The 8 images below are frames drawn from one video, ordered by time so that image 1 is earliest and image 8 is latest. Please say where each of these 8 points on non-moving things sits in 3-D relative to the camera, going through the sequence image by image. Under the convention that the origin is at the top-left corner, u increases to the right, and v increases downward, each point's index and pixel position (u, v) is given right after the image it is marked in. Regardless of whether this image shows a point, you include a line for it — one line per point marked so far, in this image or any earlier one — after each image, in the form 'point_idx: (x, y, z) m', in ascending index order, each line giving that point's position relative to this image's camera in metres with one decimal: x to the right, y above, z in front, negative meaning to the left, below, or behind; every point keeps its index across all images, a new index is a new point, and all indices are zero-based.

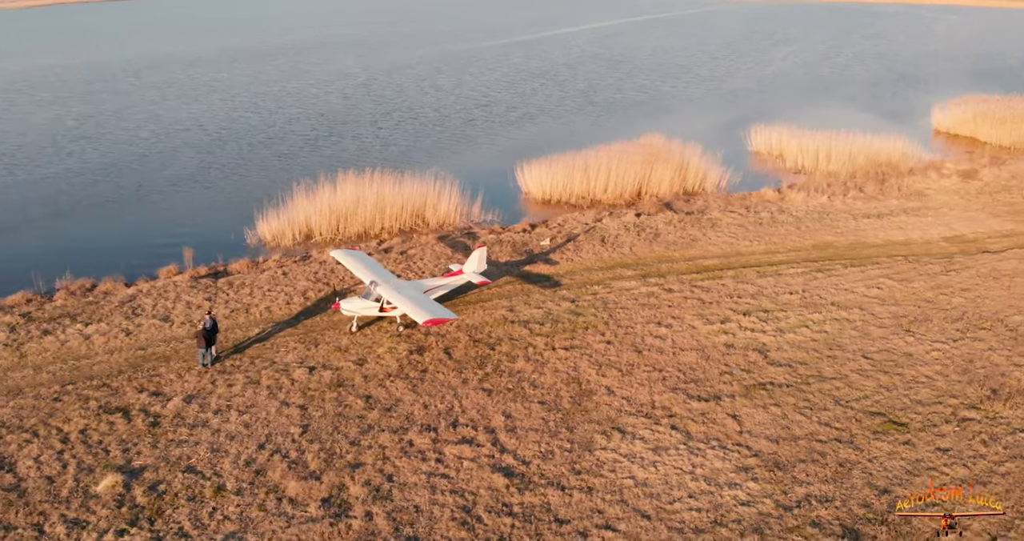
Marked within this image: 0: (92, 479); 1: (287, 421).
0: (-5.7, -2.9, +9.2) m
1: (-3.6, -2.4, +10.8) m
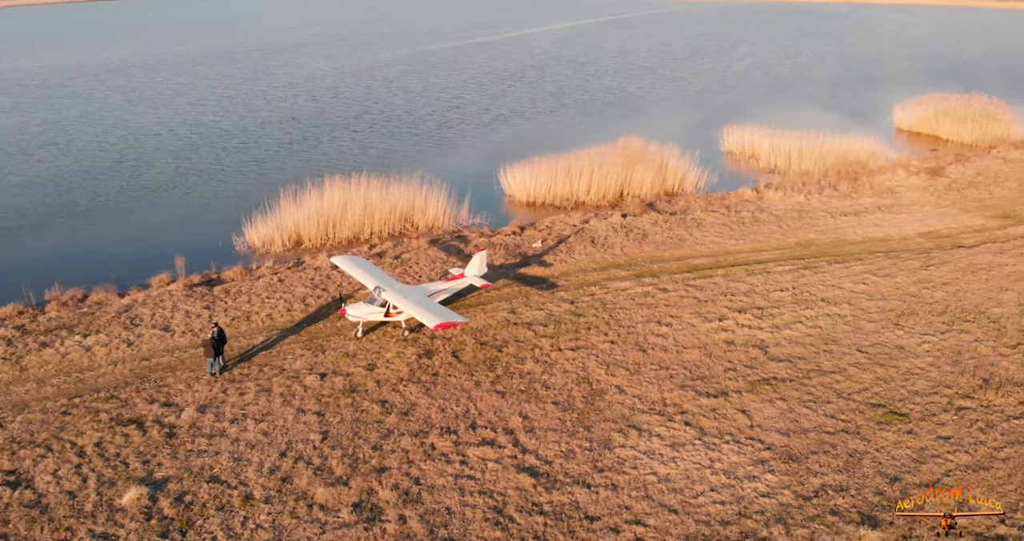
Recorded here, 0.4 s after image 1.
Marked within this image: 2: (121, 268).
0: (-5.4, -3.0, +9.0) m
1: (-3.3, -2.5, +10.7) m
2: (-10.7, 0.0, +18.2) m
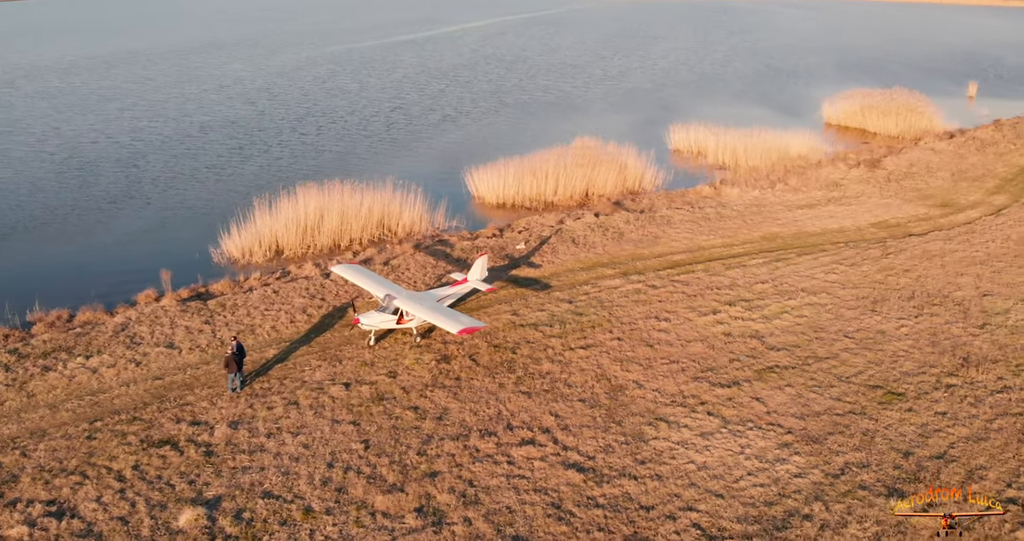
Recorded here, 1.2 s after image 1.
0: (-4.5, -3.2, +8.9) m
1: (-2.7, -2.7, +10.7) m
2: (-10.8, -0.4, +17.5) m
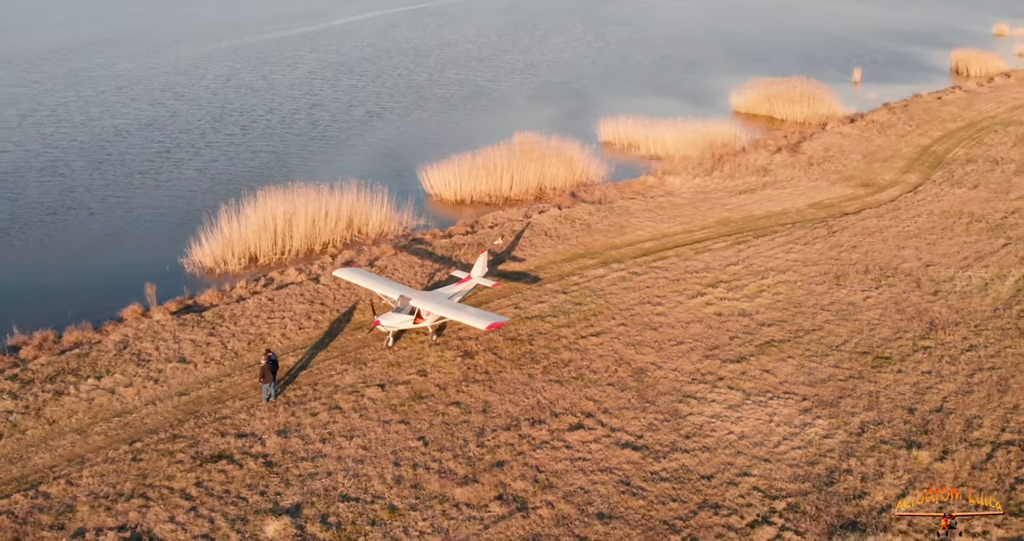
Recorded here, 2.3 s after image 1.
0: (-3.4, -3.4, +8.8) m
1: (-1.8, -2.7, +10.9) m
2: (-10.8, -0.8, +16.5) m
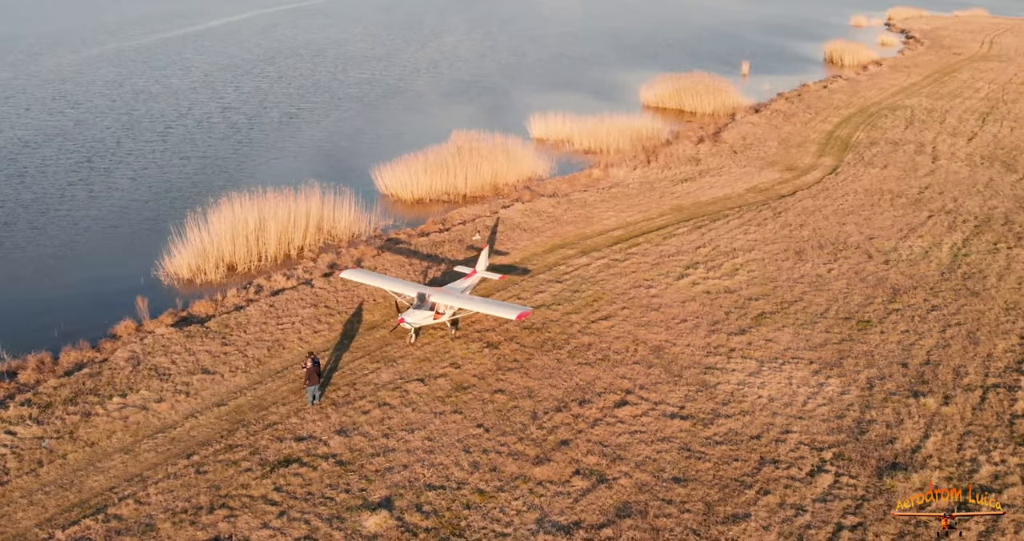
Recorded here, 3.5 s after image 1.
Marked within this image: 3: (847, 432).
0: (-2.1, -3.4, +8.8) m
1: (-0.9, -2.6, +11.1) m
2: (-10.6, -1.3, +15.5) m
3: (+5.5, -2.7, +10.9) m
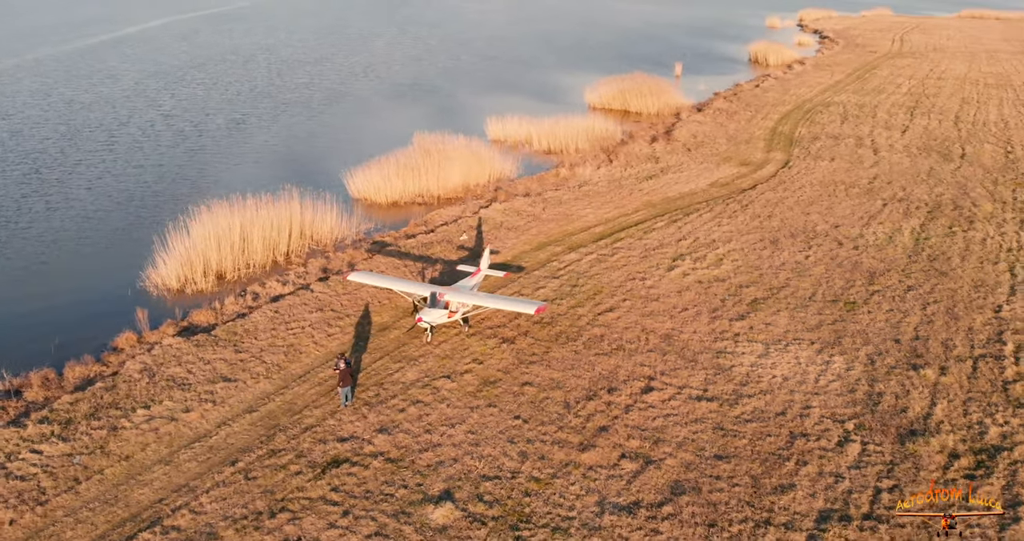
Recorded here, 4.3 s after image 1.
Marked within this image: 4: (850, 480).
0: (-1.3, -3.3, +8.9) m
1: (-0.2, -2.5, +11.3) m
2: (-10.4, -1.6, +14.9) m
3: (+6.2, -2.3, +11.6) m
4: (+4.9, -3.0, +9.5) m
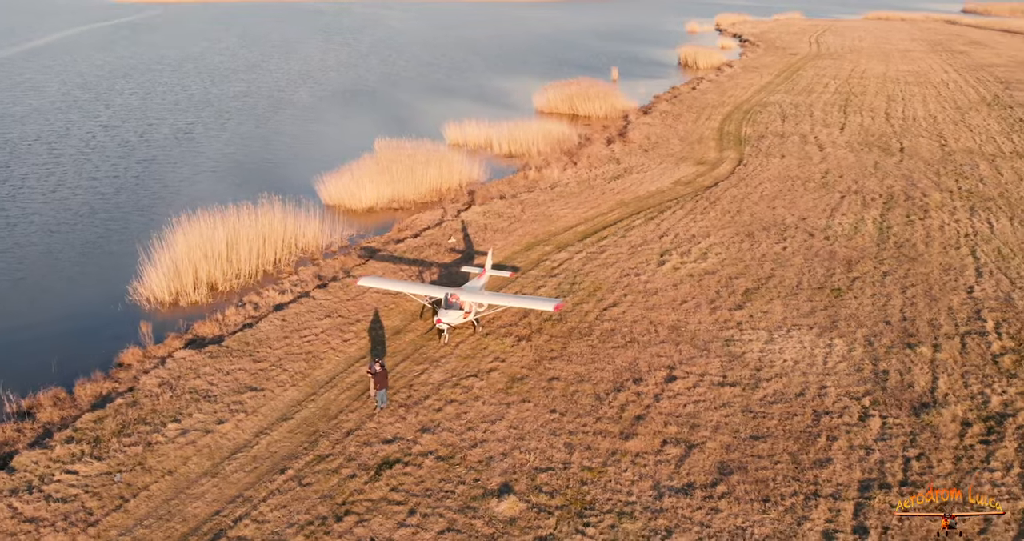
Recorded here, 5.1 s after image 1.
0: (-0.4, -3.3, +9.1) m
1: (+0.4, -2.5, +11.5) m
2: (-10.0, -1.9, +14.3) m
3: (+6.8, -2.1, +12.4) m
4: (+5.7, -2.8, +10.2) m
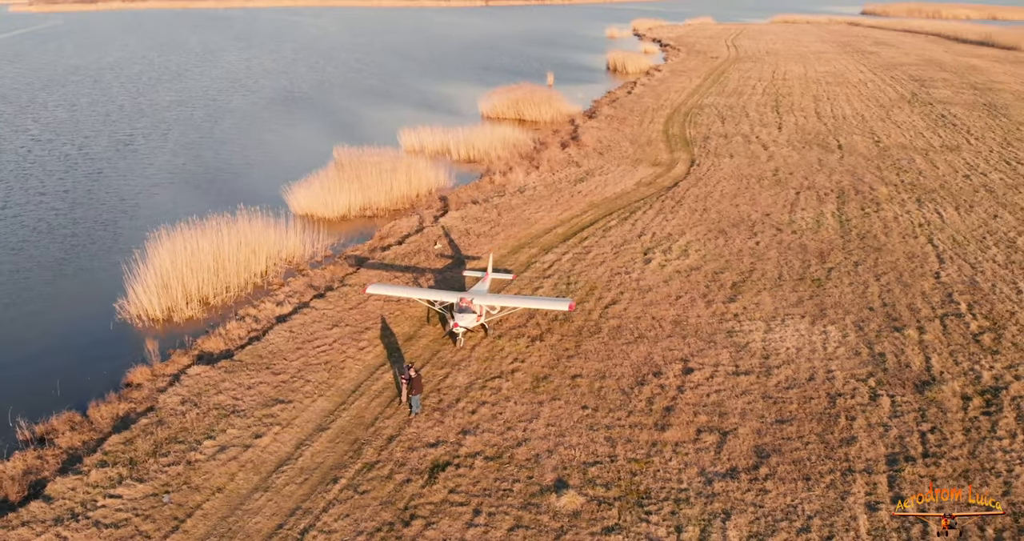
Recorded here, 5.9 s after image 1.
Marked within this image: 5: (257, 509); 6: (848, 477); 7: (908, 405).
0: (+0.5, -3.3, +9.4) m
1: (+1.0, -2.5, +11.9) m
2: (-9.6, -2.3, +13.7) m
3: (+7.3, -1.9, +13.3) m
4: (+6.4, -2.6, +11.0) m
5: (-3.7, -3.4, +9.4) m
6: (+5.0, -3.1, +9.9) m
7: (+7.0, -2.4, +11.7) m
